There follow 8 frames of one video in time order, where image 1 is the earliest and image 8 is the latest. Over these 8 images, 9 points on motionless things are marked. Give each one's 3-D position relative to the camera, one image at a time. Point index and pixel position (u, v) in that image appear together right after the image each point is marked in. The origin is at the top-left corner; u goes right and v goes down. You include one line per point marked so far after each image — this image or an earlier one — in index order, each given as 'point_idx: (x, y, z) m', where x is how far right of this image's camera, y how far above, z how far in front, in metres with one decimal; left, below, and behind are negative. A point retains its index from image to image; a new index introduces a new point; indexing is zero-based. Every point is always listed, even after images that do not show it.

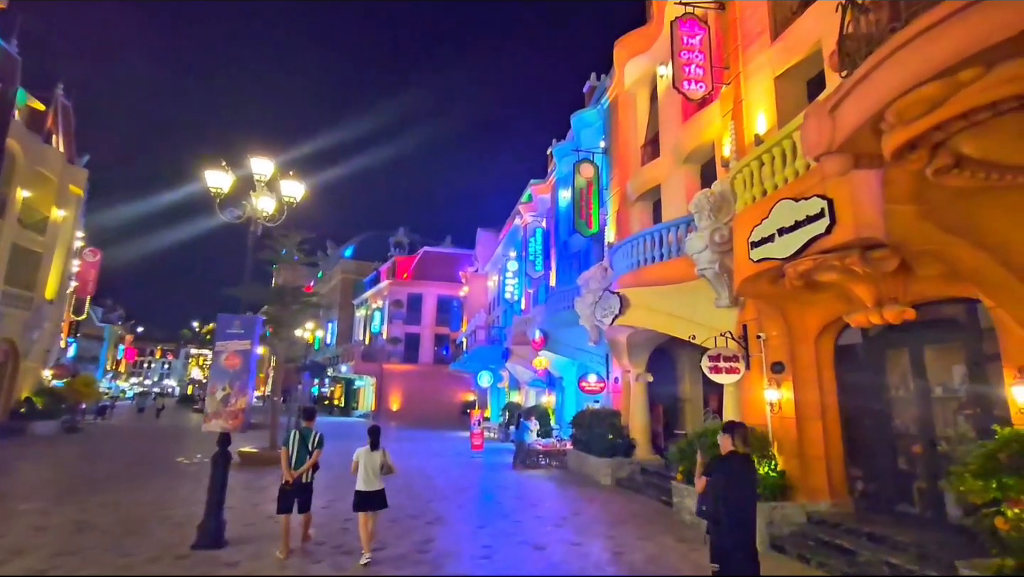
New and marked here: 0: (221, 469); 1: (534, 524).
0: (-4.3, -2.7, +7.6) m
1: (+0.4, -4.4, +9.5) m
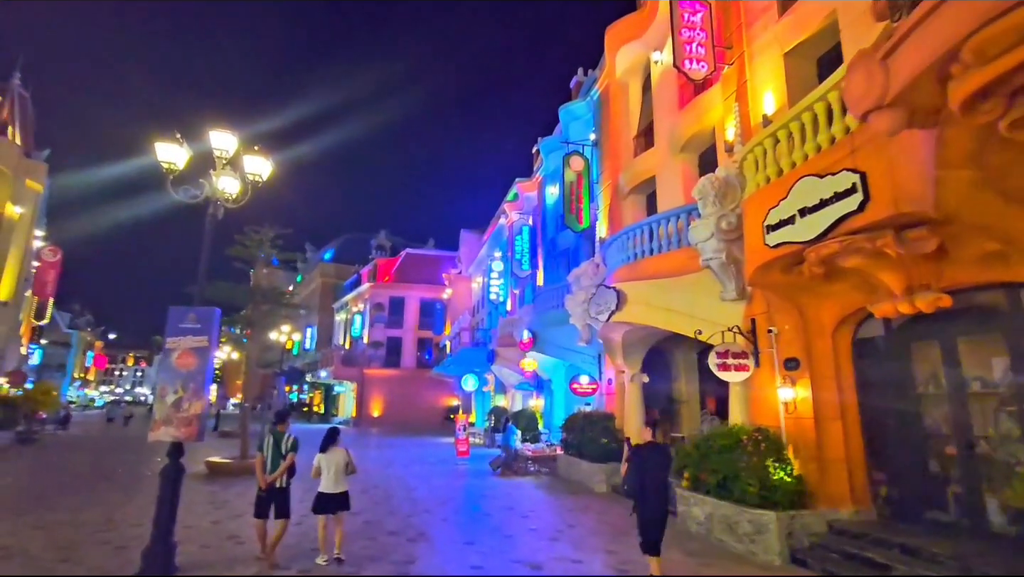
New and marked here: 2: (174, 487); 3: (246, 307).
0: (-4.4, -2.6, +6.6) m
1: (+0.3, -4.2, +8.7) m
2: (-4.4, -2.6, +6.7) m
3: (-9.2, -0.6, +17.8) m
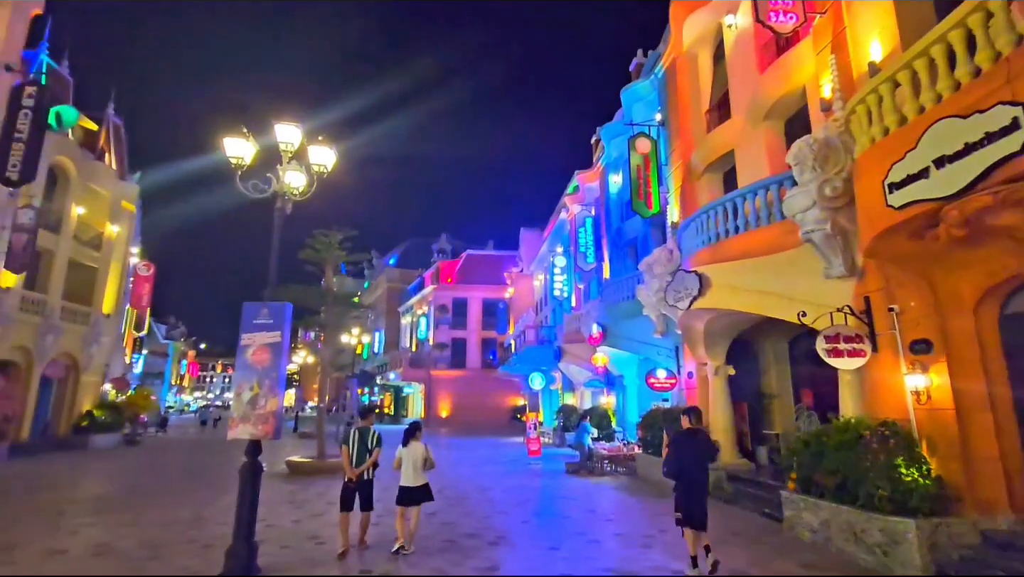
0: (-3.3, -2.5, +6.5) m
1: (+1.6, -4.0, +8.0) m
2: (-3.3, -2.5, +6.5) m
3: (-6.9, -0.7, +18.2) m
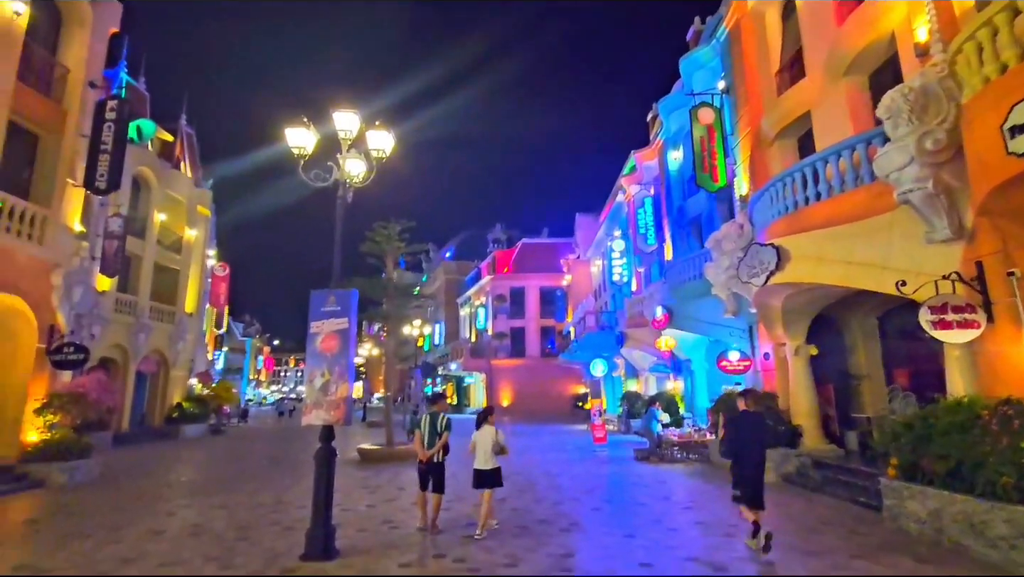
0: (-2.4, -2.3, +6.6) m
1: (+2.7, -3.6, +7.6) m
2: (-2.4, -2.4, +6.6) m
3: (-4.7, -0.5, +18.6) m
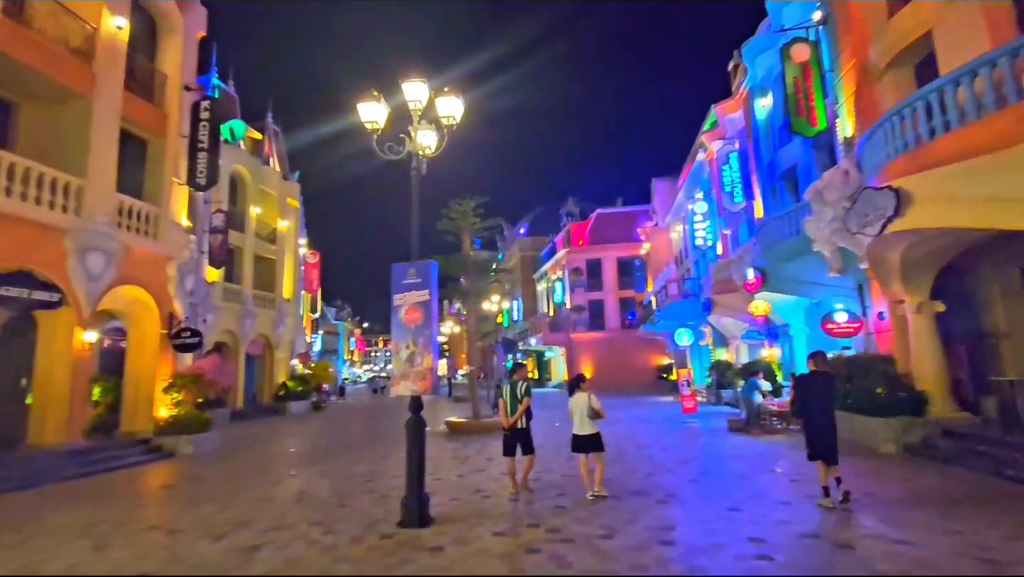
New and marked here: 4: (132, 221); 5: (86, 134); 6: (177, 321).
0: (-1.2, -2.0, +6.7) m
1: (+4.0, -3.0, +6.9) m
2: (-1.2, -2.0, +6.7) m
3: (-1.9, +0.4, +18.8) m
4: (-9.7, +1.7, +13.1) m
5: (-10.1, +3.7, +12.1) m
6: (-9.3, -0.9, +14.3) m
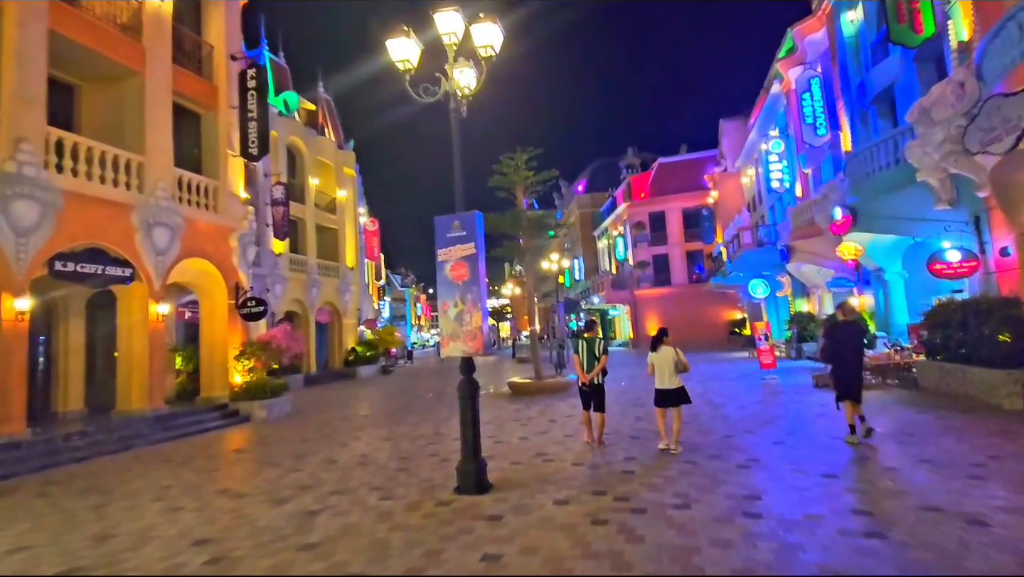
0: (-0.5, -1.4, +6.3) m
1: (+4.8, -2.2, +5.9) m
2: (-0.5, -1.4, +6.3) m
3: (+0.1, +1.9, +18.1) m
4: (-8.3, +2.4, +13.4) m
5: (-8.9, +4.3, +12.3) m
6: (-7.7, -0.1, +14.7) m
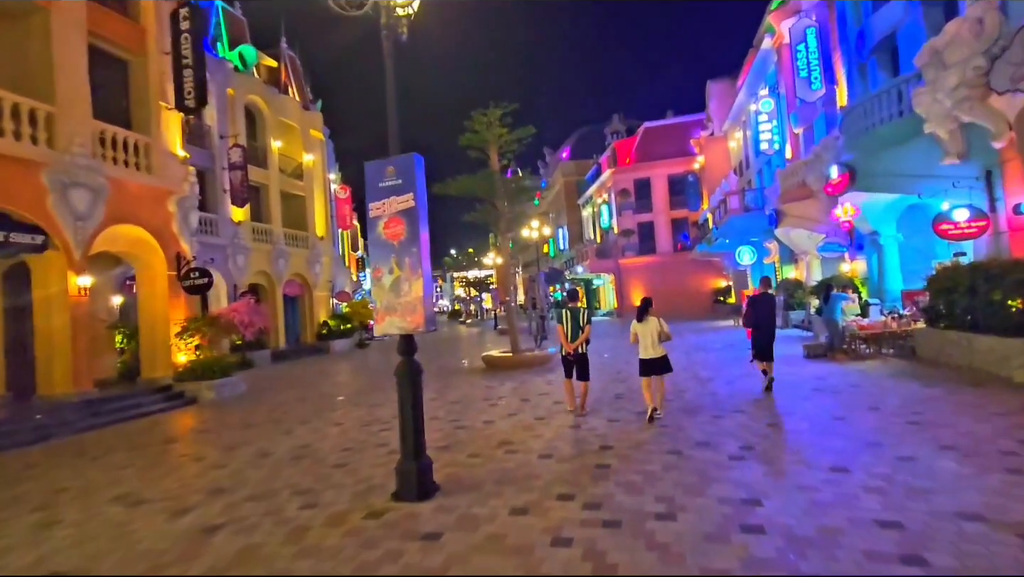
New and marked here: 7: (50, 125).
0: (-1.0, -1.0, +5.1) m
1: (+4.3, -1.7, +5.0) m
2: (-1.0, -1.0, +5.2) m
3: (-0.7, +2.9, +16.8) m
4: (-9.1, +3.1, +11.8) m
5: (-9.7, +4.9, +10.7) m
6: (-8.4, +0.7, +13.3) m
7: (-9.6, +3.4, +10.6) m
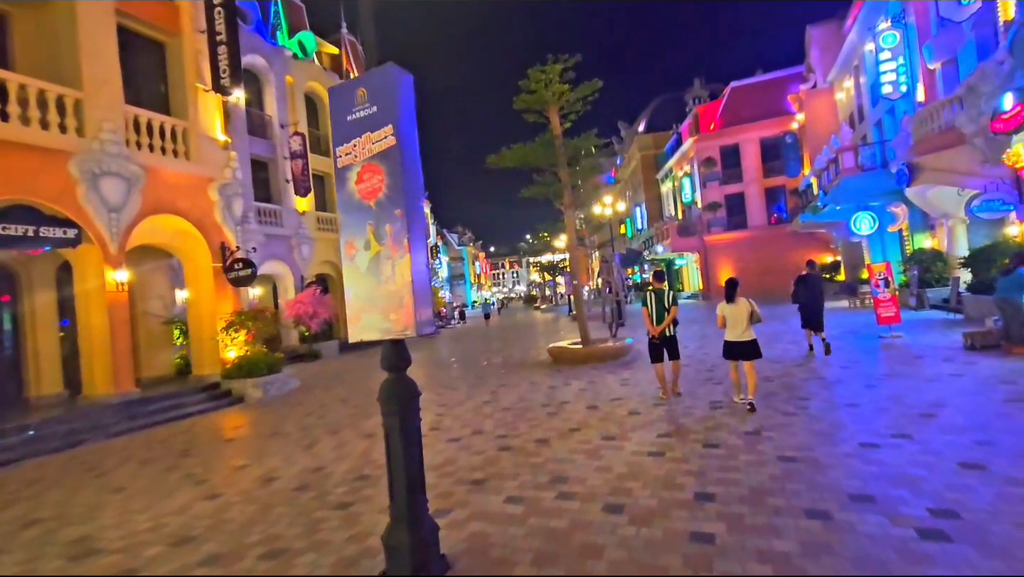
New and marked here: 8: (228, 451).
0: (-0.7, -0.9, +3.5) m
1: (+4.5, -1.5, +2.5) m
2: (-0.7, -0.9, +3.5) m
3: (+1.2, +3.4, +14.9) m
4: (-7.8, +3.3, +11.2) m
5: (-8.6, +5.0, +10.1) m
6: (-6.9, +0.9, +12.6) m
7: (-8.5, +3.5, +10.0) m
8: (-4.2, -2.4, +7.6) m
